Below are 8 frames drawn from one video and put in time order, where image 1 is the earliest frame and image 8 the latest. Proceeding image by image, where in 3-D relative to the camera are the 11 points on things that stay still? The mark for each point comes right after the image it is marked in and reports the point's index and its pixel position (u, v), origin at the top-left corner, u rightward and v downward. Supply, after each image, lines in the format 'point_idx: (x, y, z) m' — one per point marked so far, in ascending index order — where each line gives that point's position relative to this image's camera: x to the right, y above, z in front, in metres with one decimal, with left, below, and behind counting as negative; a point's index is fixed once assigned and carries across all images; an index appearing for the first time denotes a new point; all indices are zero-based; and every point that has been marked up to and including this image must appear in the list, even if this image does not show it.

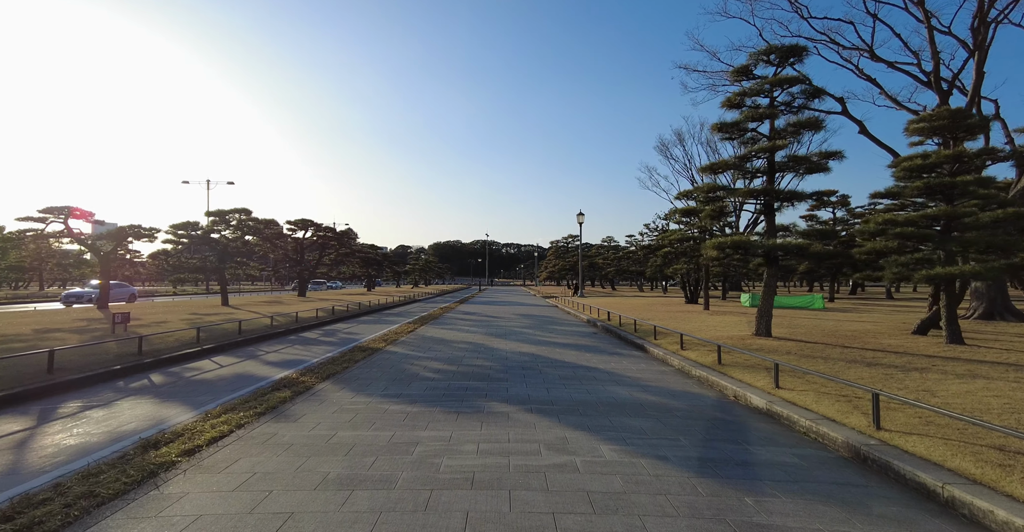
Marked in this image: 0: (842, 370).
0: (+5.8, -1.8, +7.3) m
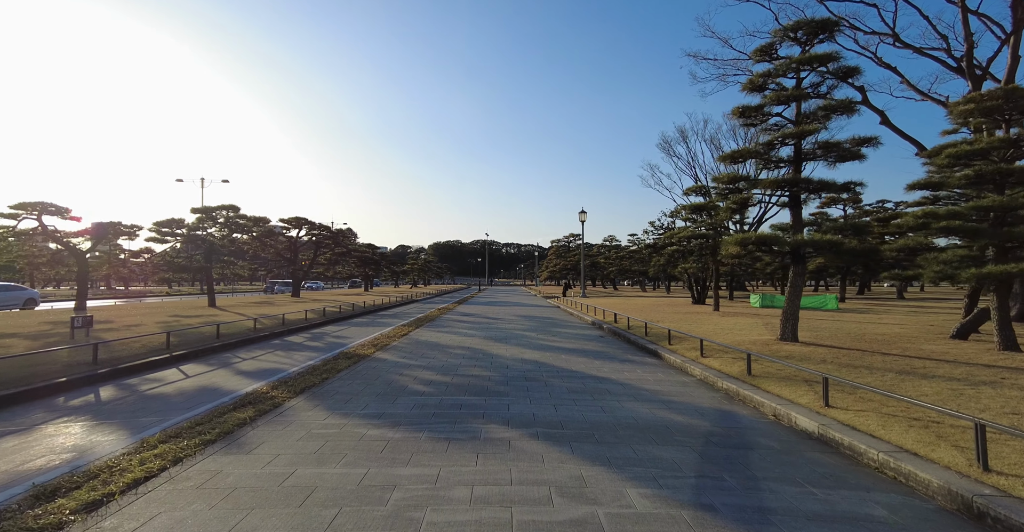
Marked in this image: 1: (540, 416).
0: (+5.9, -1.8, +6.3) m
1: (+0.4, -2.1, +5.8) m
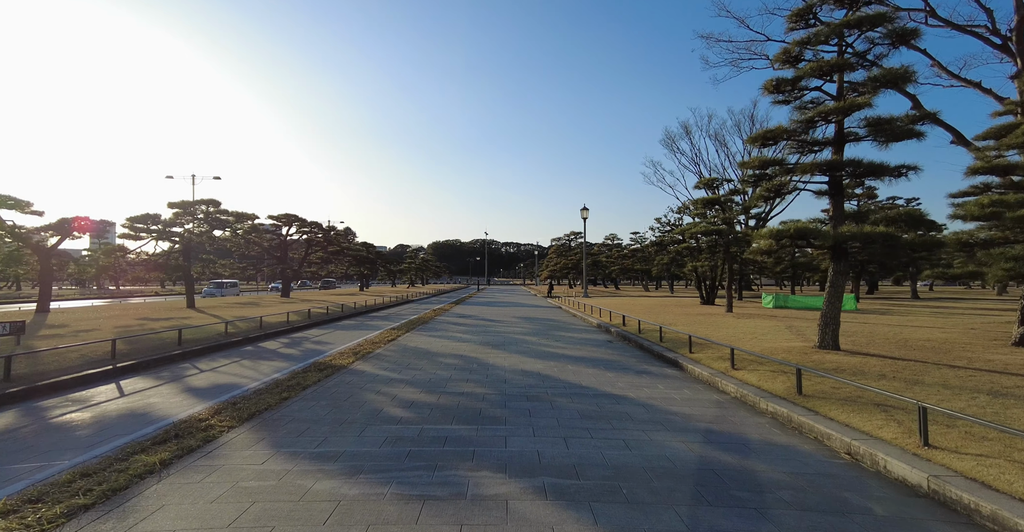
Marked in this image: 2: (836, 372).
0: (+5.8, -1.7, +5.0) m
1: (+0.4, -2.0, +4.4) m
2: (+5.6, -1.8, +7.1) m
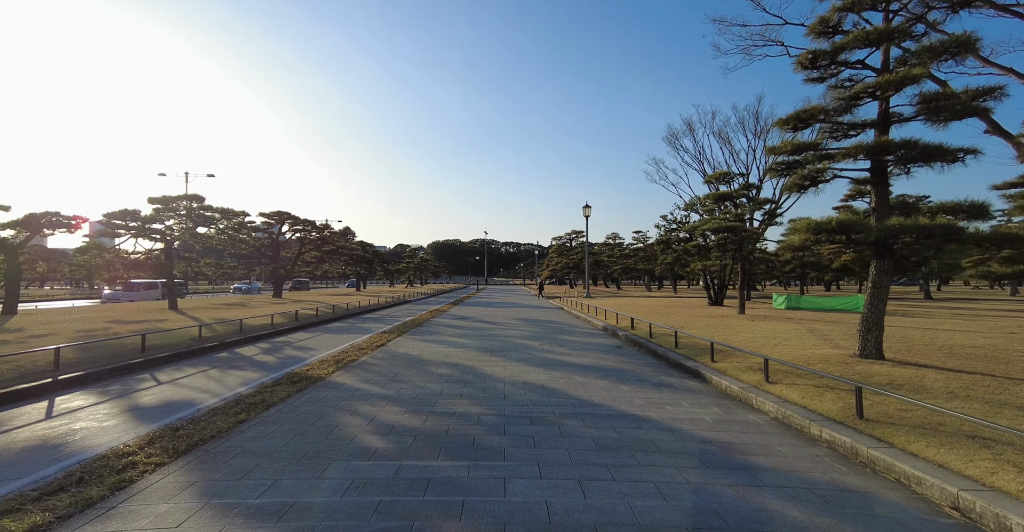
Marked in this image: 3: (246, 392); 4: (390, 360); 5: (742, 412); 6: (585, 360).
0: (+5.9, -1.7, +3.9) m
1: (+0.4, -2.0, +3.3) m
2: (+5.6, -1.8, +6.1) m
3: (-4.5, -2.1, +7.1) m
4: (-2.9, -2.2, +9.9) m
5: (+3.4, -2.2, +6.2) m
6: (+1.8, -2.3, +10.3) m
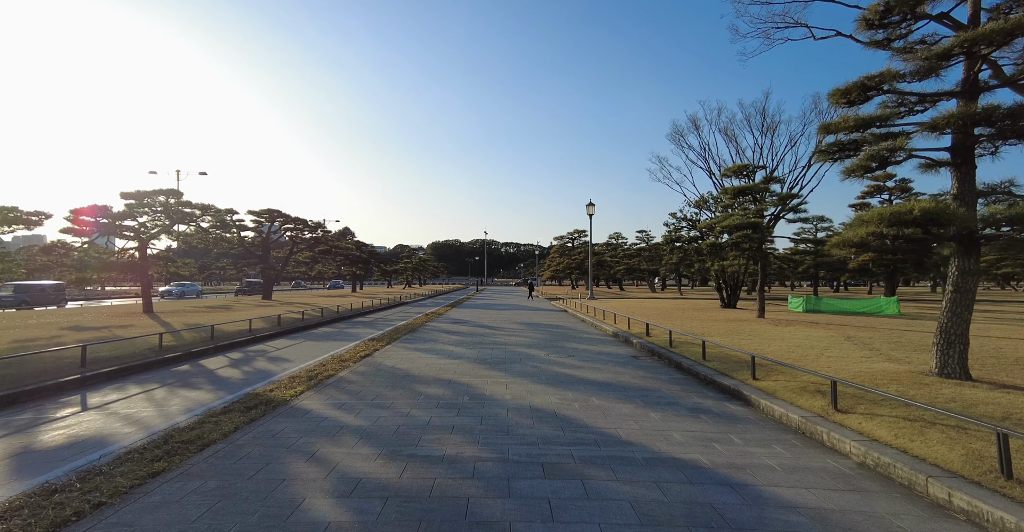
0: (+5.9, -1.7, +2.5) m
1: (+0.5, -2.0, +1.9) m
2: (+5.7, -1.8, +4.6) m
3: (-4.5, -2.1, +5.7) m
4: (-2.8, -2.2, +8.5) m
5: (+3.5, -2.1, +4.8) m
6: (+1.9, -2.3, +8.9) m
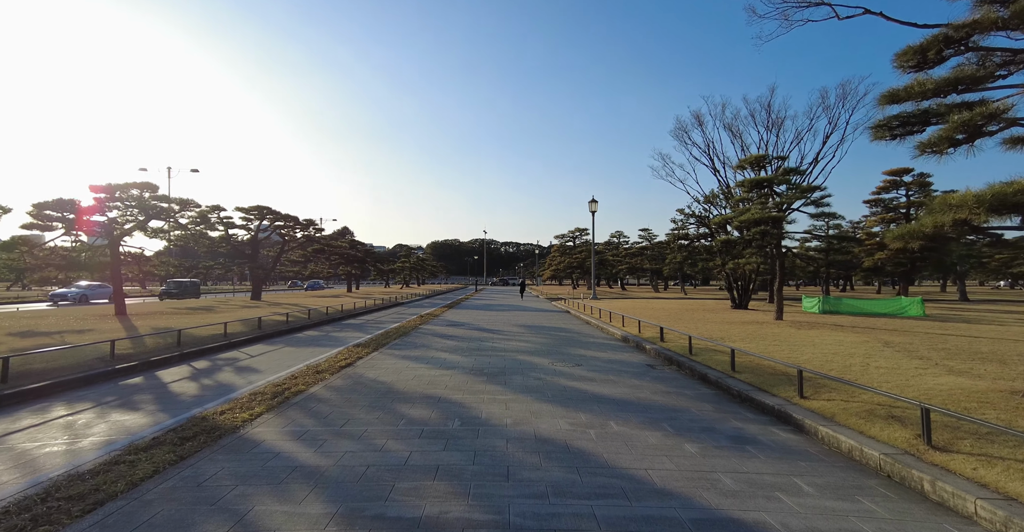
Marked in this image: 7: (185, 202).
0: (+5.9, -1.6, +1.3) m
1: (+0.5, -1.9, +0.7) m
2: (+5.7, -1.7, +3.4) m
3: (-4.4, -2.1, +4.4) m
4: (-2.8, -2.2, +7.2) m
5: (+3.5, -2.1, +3.5) m
6: (+1.9, -2.3, +7.6) m
7: (-15.1, +2.9, +19.1) m
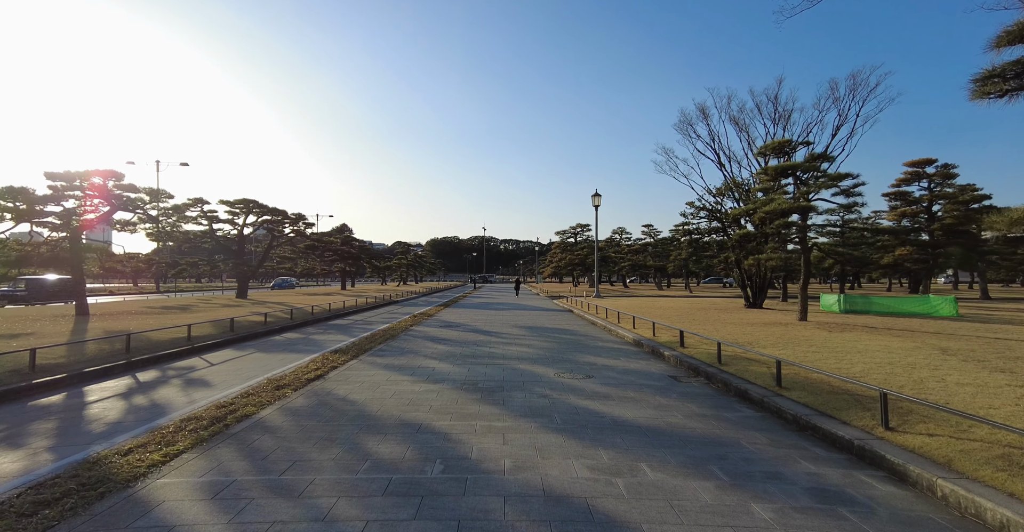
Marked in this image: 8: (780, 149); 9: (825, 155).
0: (+5.9, -1.6, -0.2) m
1: (+0.5, -1.9, -0.8) m
2: (+5.7, -1.6, +2.0) m
3: (-4.4, -2.0, +3.0) m
4: (-2.8, -2.1, +5.8) m
5: (+3.5, -2.0, +2.1) m
6: (+1.9, -2.2, +6.2) m
7: (-15.1, +3.1, +17.6) m
8: (+10.1, +4.4, +15.9) m
9: (+11.6, +4.1, +15.5) m
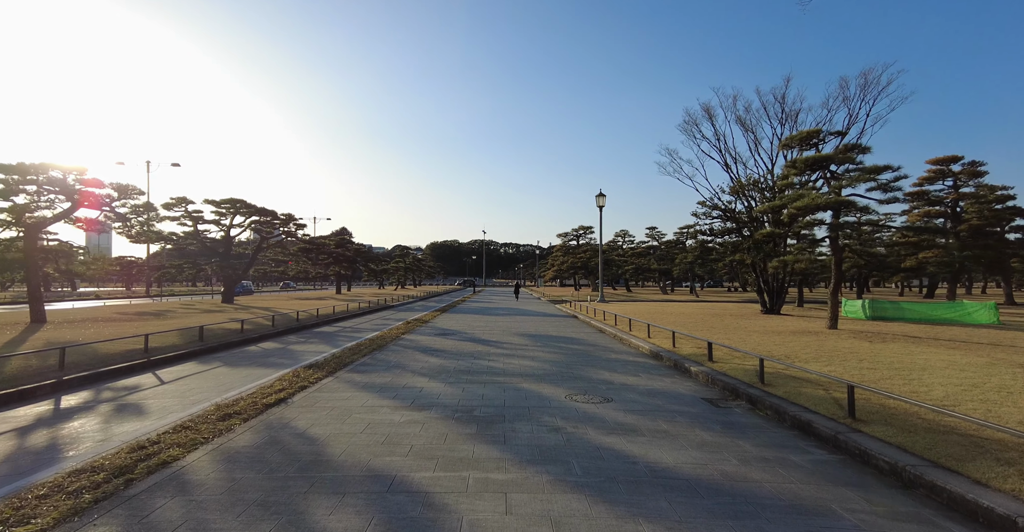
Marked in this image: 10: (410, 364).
0: (+6.0, -1.5, -1.6) m
1: (+0.5, -1.8, -2.2) m
2: (+5.7, -1.6, +0.5) m
3: (-4.4, -2.0, +1.5) m
4: (-2.8, -2.1, +4.3) m
5: (+3.6, -2.0, +0.6) m
6: (+1.9, -2.2, +4.7) m
7: (-15.0, +3.0, +16.2) m
8: (+10.1, +4.3, +14.5) m
9: (+11.6, +4.0, +14.1) m
10: (-2.4, -2.3, +9.7) m
